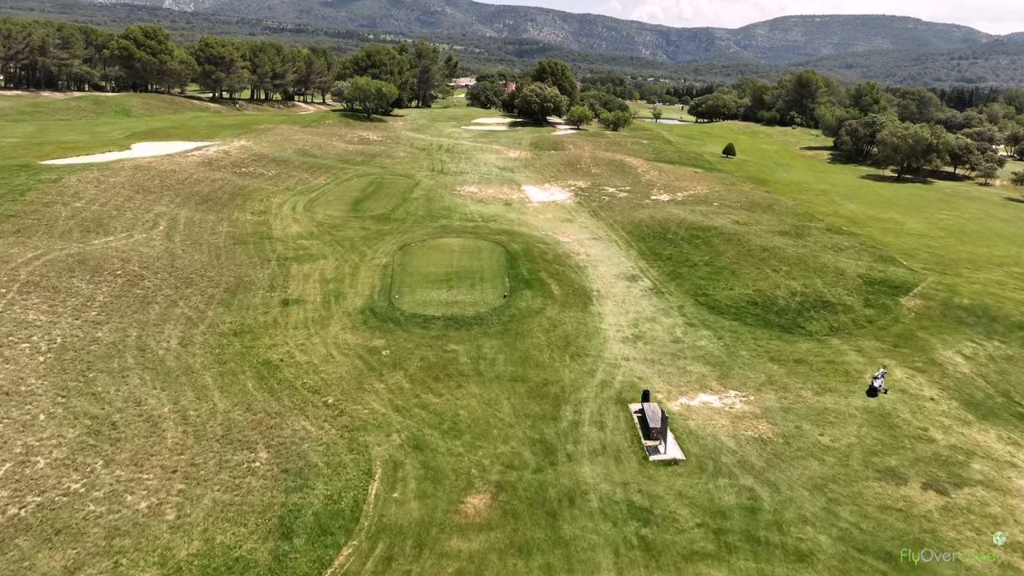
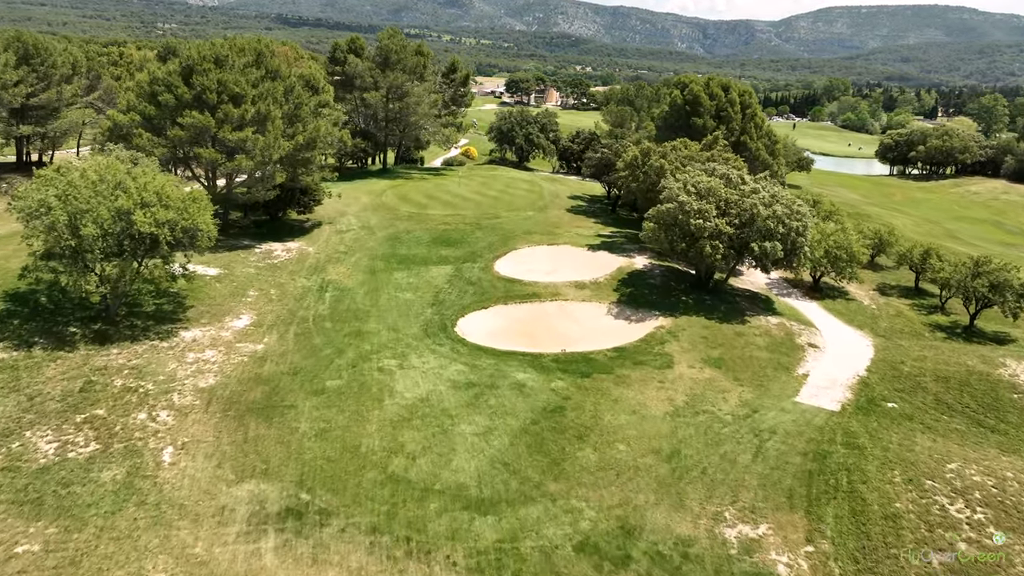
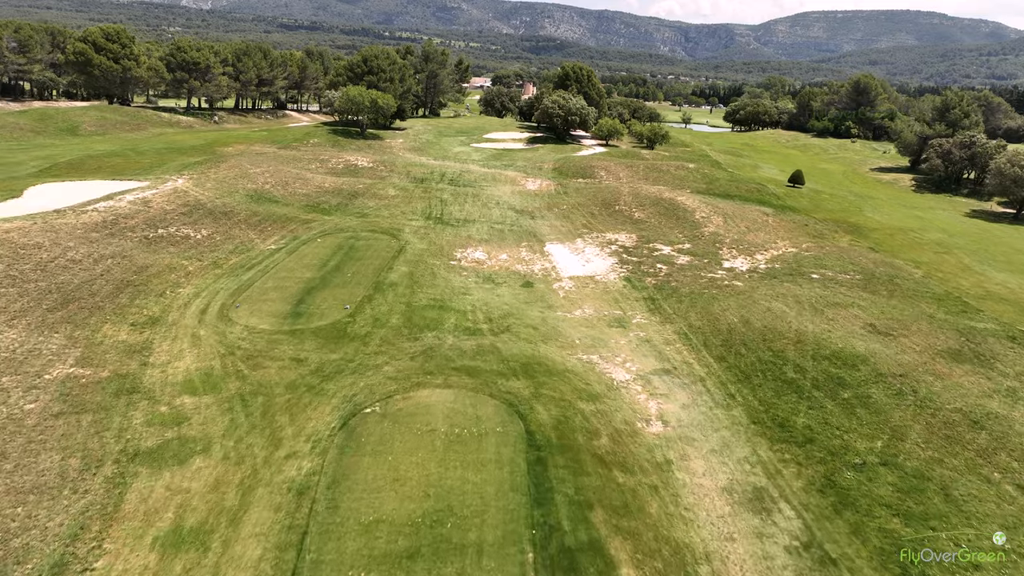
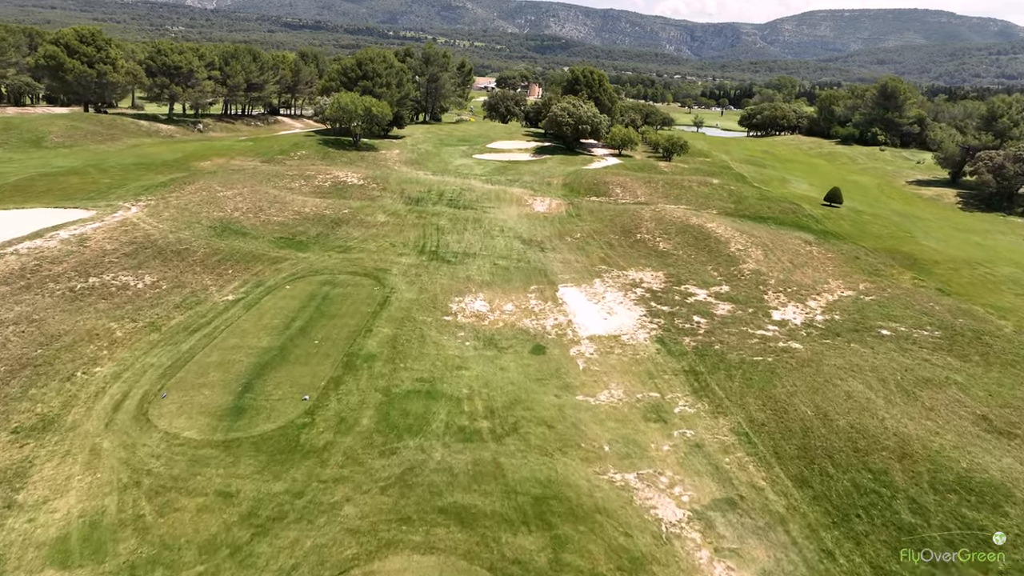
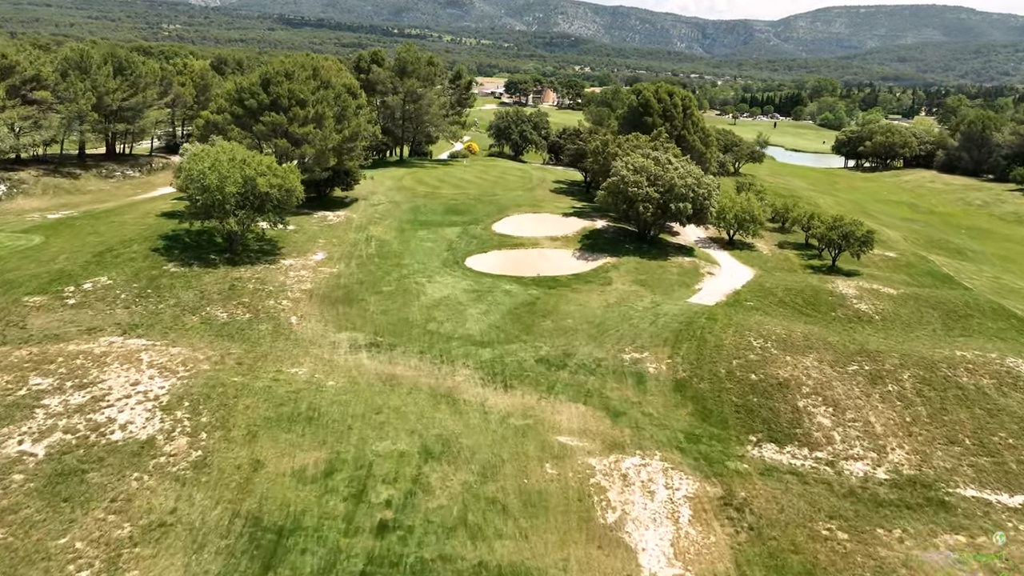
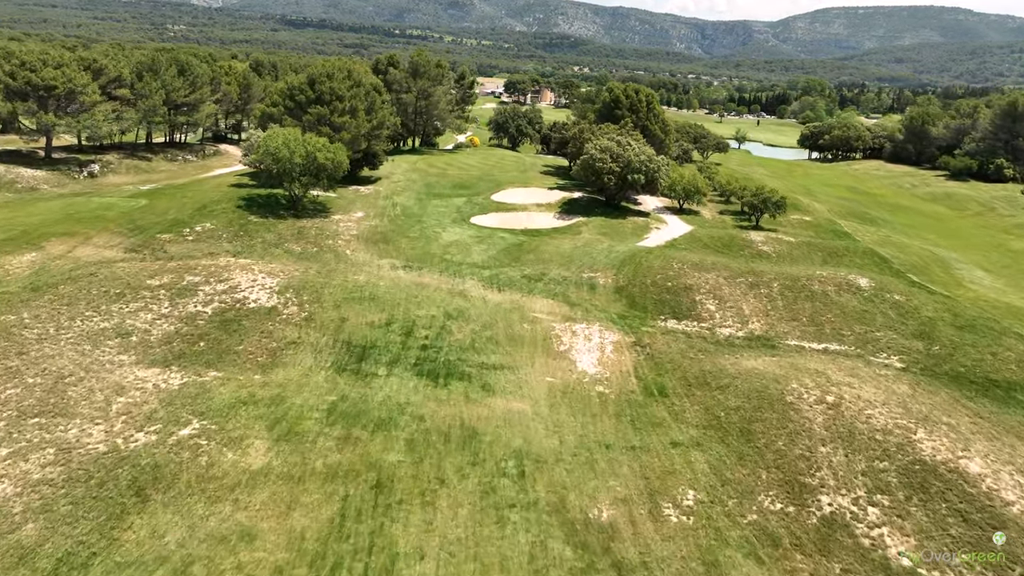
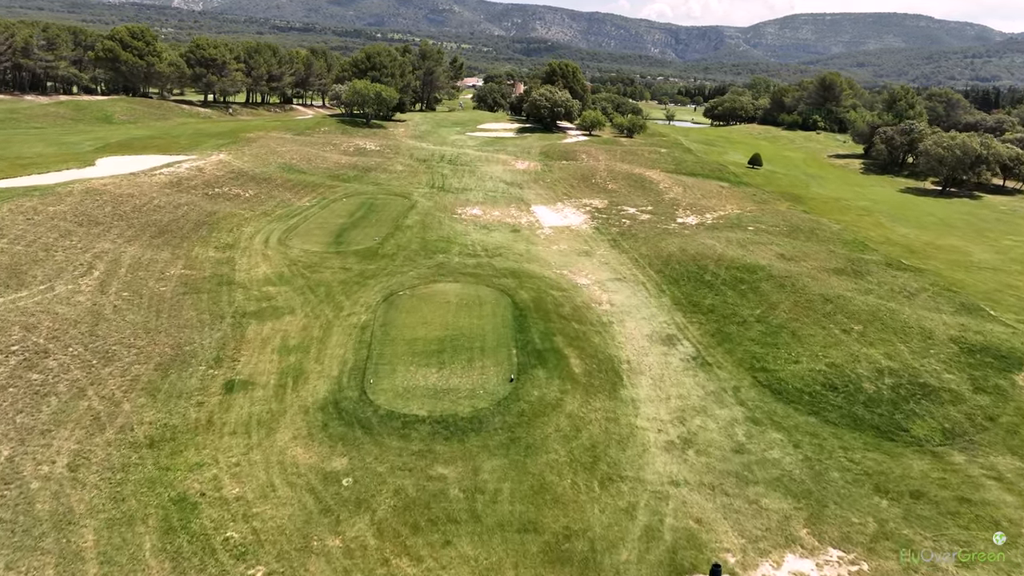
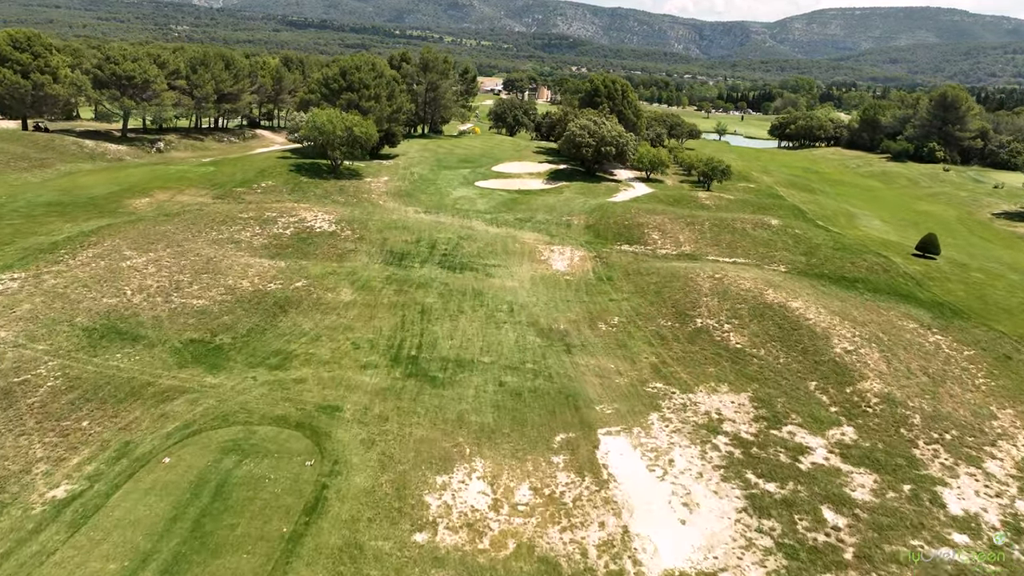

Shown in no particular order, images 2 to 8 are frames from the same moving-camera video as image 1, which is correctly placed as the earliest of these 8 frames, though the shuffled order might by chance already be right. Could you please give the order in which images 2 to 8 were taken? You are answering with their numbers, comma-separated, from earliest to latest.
7, 3, 4, 8, 6, 5, 2
